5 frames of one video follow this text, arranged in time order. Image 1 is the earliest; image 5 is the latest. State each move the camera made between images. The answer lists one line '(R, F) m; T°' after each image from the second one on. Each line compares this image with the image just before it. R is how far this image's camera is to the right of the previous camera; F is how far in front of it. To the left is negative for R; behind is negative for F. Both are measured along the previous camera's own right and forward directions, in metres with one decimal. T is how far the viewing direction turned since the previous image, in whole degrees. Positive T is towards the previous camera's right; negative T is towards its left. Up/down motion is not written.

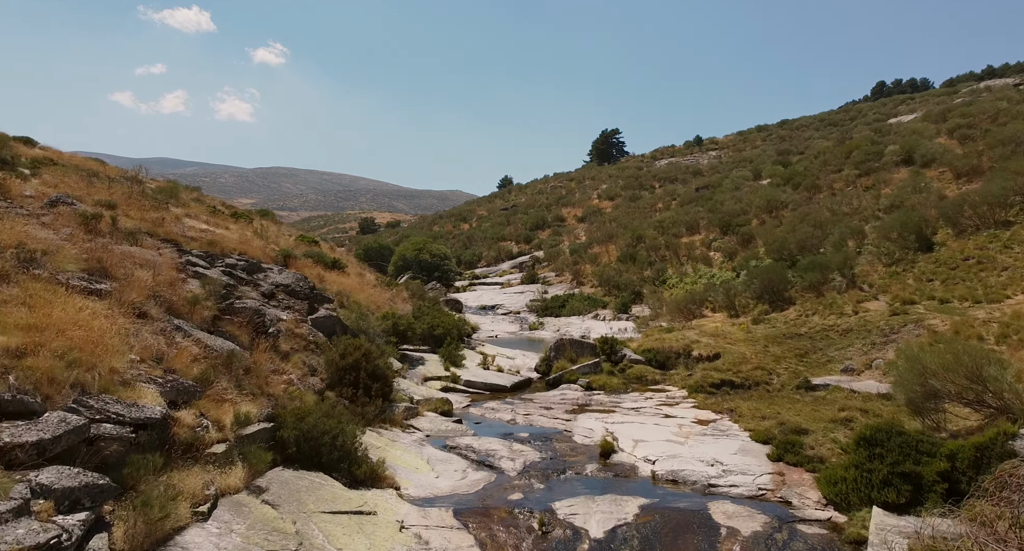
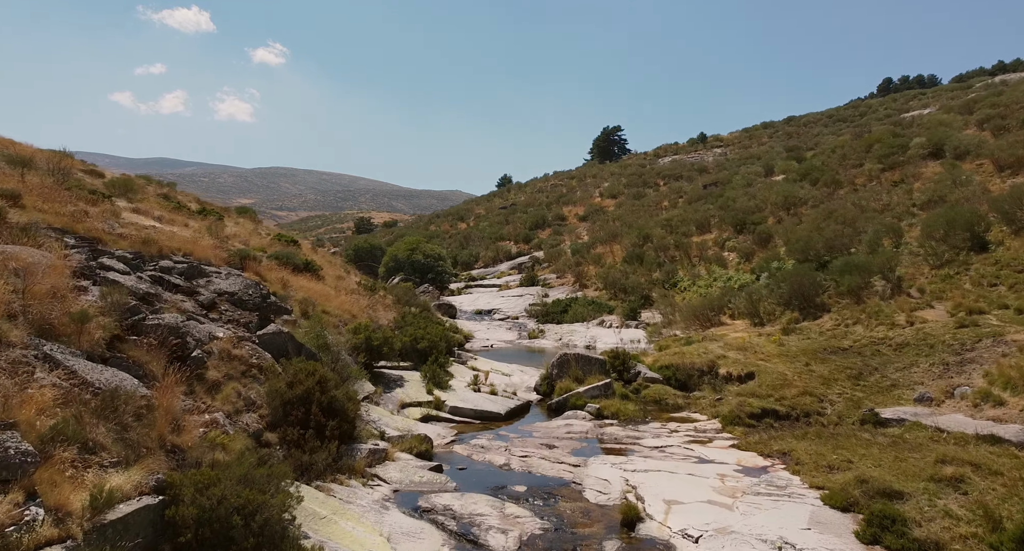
(+0.1, +2.2) m; 0°
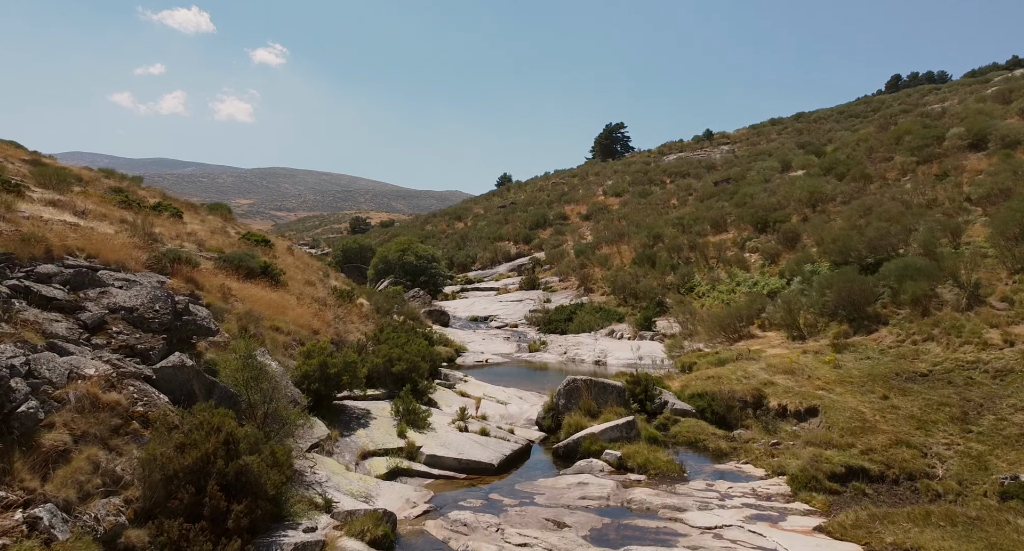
(+0.1, +2.6) m; 0°
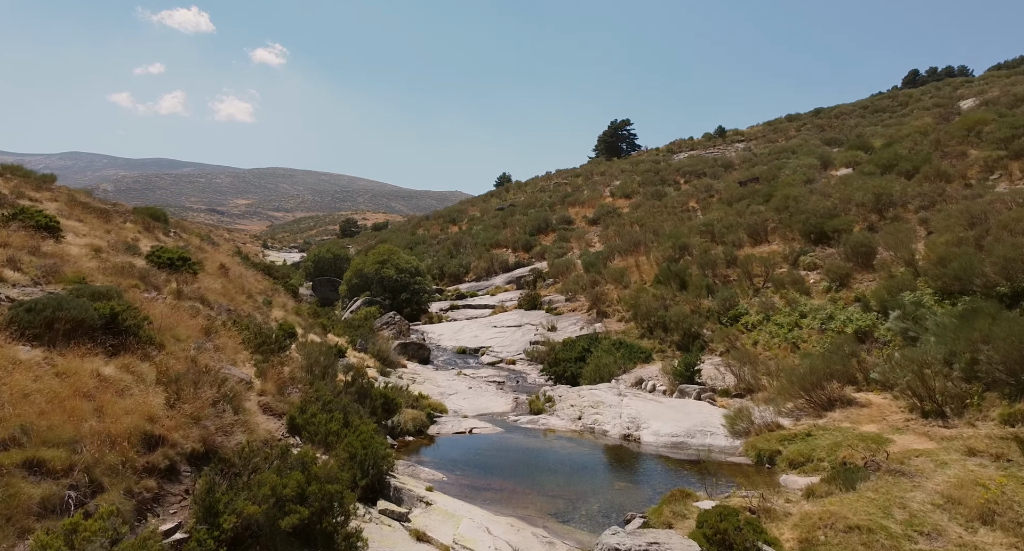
(+0.1, +5.2) m; 0°
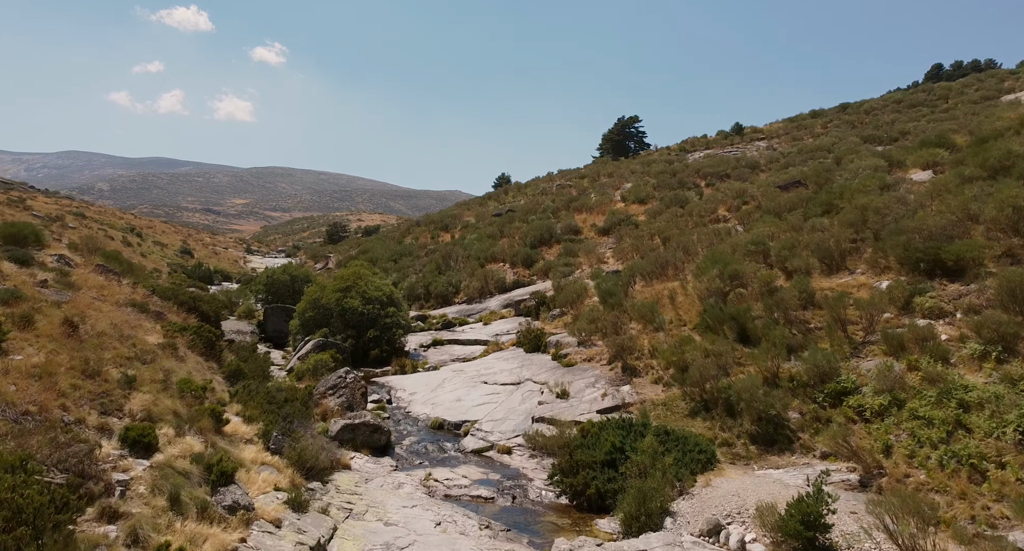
(+0.1, +6.2) m; 0°
